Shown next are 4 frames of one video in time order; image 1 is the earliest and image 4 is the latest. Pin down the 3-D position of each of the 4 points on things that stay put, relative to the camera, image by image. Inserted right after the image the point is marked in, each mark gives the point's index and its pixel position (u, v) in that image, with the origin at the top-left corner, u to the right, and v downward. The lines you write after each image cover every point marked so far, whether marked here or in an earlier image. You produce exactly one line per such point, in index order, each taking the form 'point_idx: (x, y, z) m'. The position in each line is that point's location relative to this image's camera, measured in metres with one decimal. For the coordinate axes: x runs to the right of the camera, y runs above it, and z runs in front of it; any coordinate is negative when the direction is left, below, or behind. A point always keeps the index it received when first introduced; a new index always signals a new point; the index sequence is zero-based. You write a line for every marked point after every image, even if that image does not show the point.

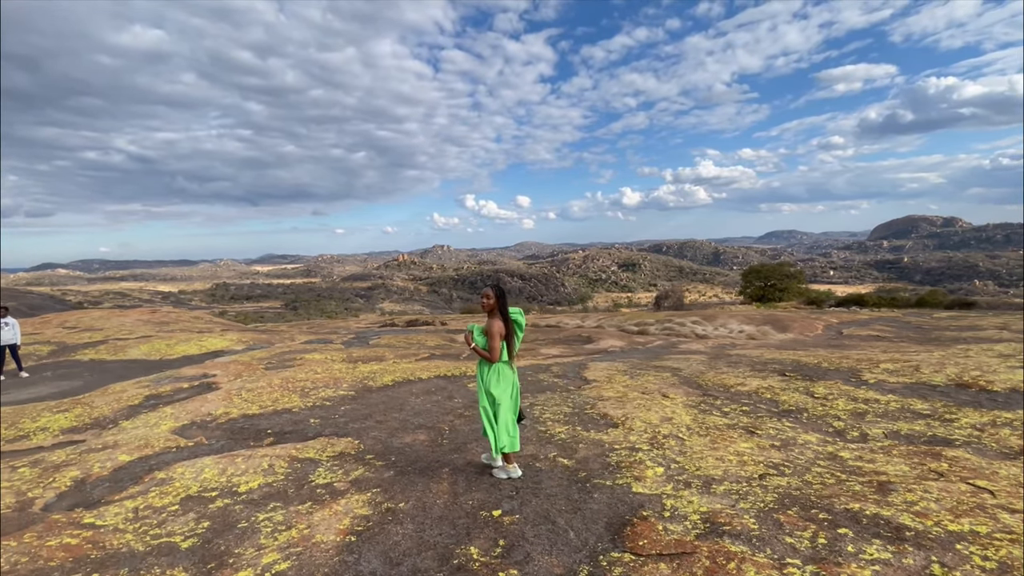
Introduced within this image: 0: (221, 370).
0: (-10.6, -3.0, +17.3) m
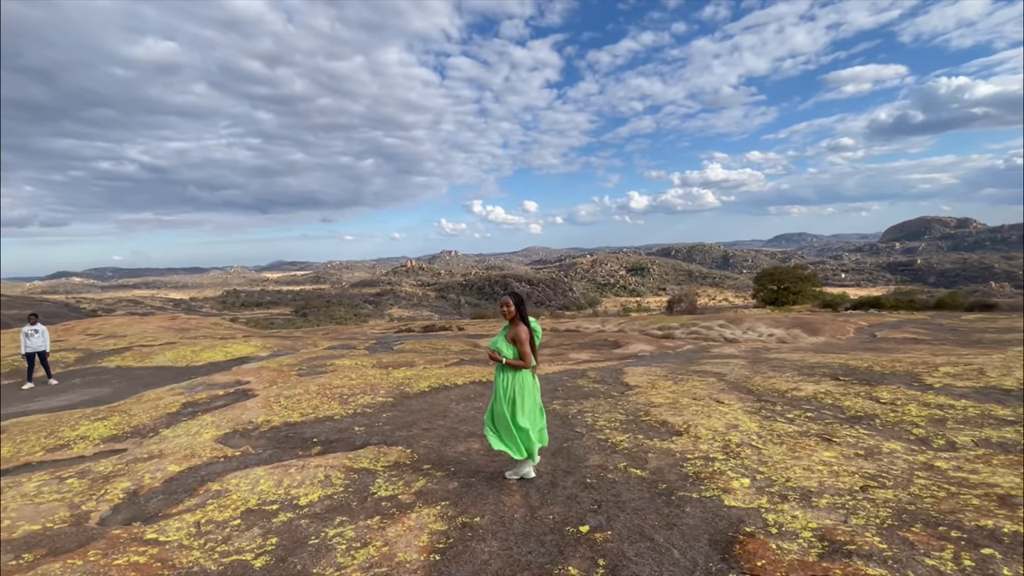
0: (-9.3, -3.2, +17.1) m
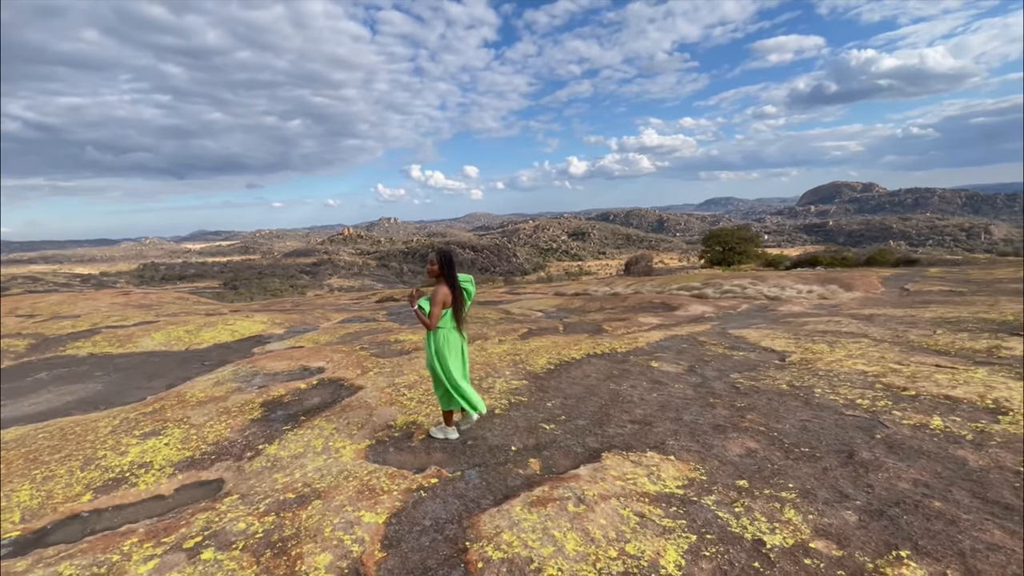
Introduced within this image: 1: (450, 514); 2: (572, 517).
0: (-5.4, -2.0, +13.3) m
1: (-0.8, -2.8, +5.9) m
2: (+0.7, -2.7, +5.6) m
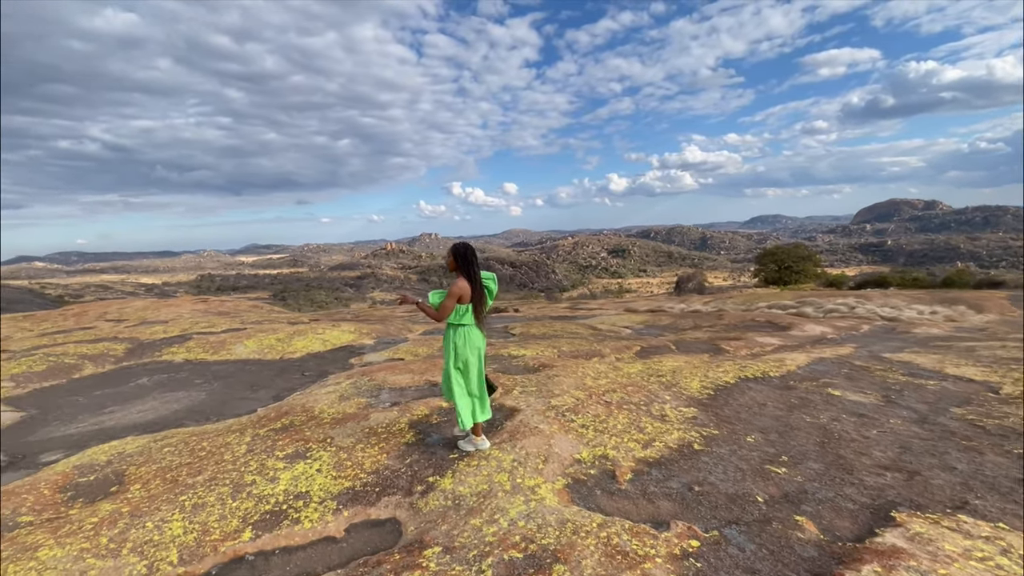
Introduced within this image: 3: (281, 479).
0: (-1.7, -2.2, +12.0) m
1: (+2.2, -2.8, +4.3) m
2: (+3.7, -2.7, +3.9) m
3: (-3.6, -2.9, +7.3) m
